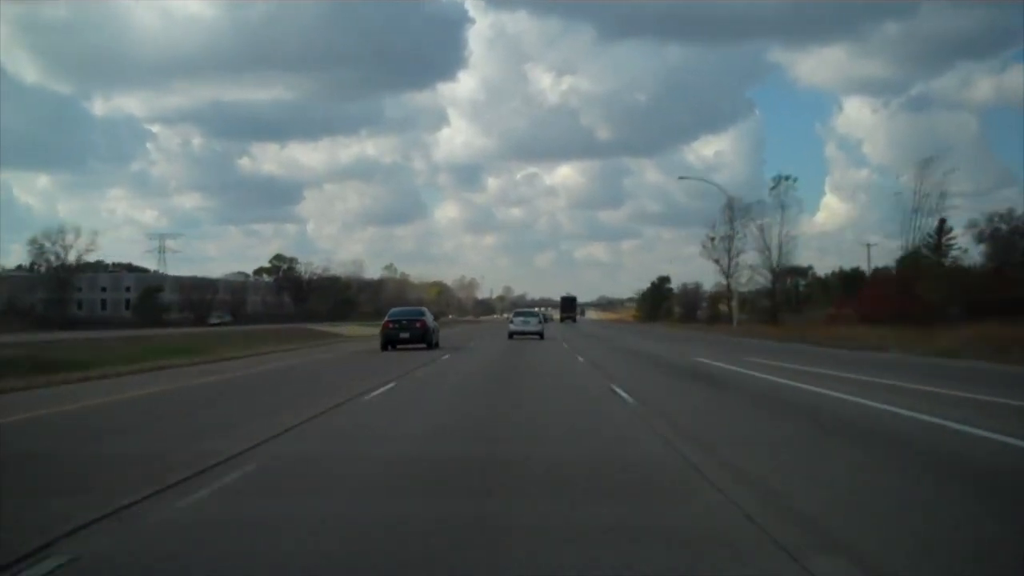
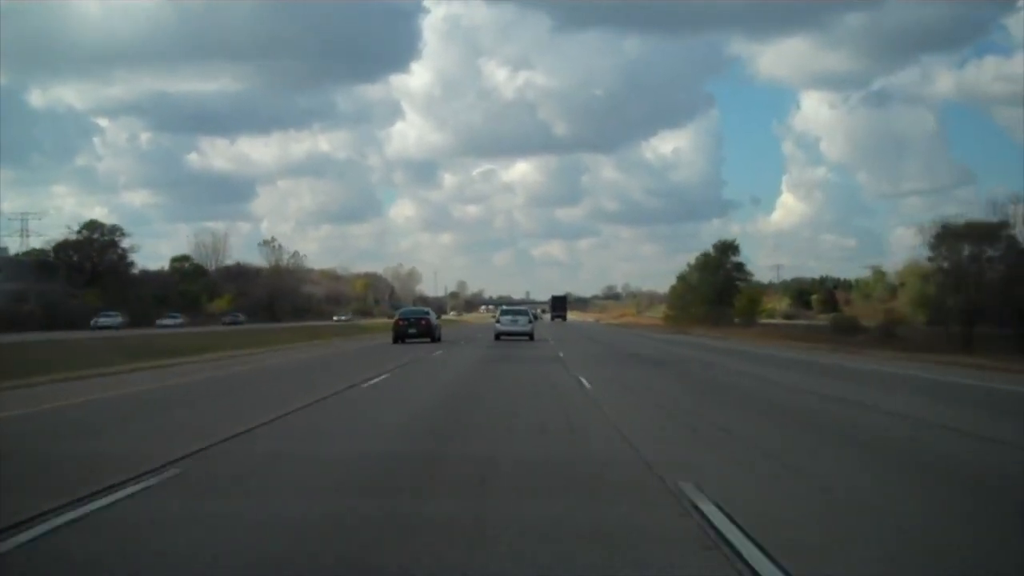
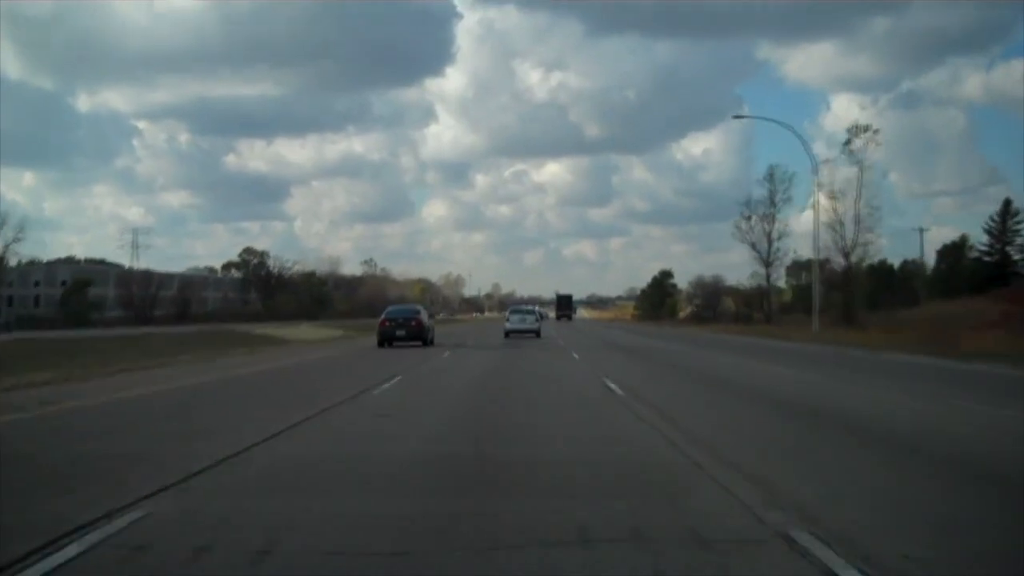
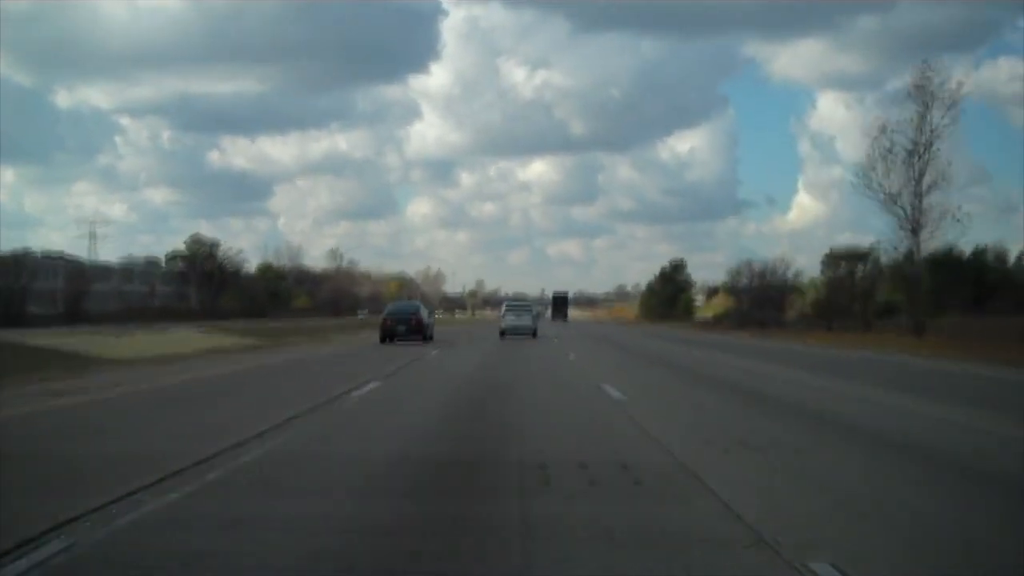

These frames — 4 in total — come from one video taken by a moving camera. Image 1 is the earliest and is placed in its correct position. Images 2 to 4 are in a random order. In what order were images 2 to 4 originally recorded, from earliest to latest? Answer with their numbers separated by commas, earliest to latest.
3, 4, 2
